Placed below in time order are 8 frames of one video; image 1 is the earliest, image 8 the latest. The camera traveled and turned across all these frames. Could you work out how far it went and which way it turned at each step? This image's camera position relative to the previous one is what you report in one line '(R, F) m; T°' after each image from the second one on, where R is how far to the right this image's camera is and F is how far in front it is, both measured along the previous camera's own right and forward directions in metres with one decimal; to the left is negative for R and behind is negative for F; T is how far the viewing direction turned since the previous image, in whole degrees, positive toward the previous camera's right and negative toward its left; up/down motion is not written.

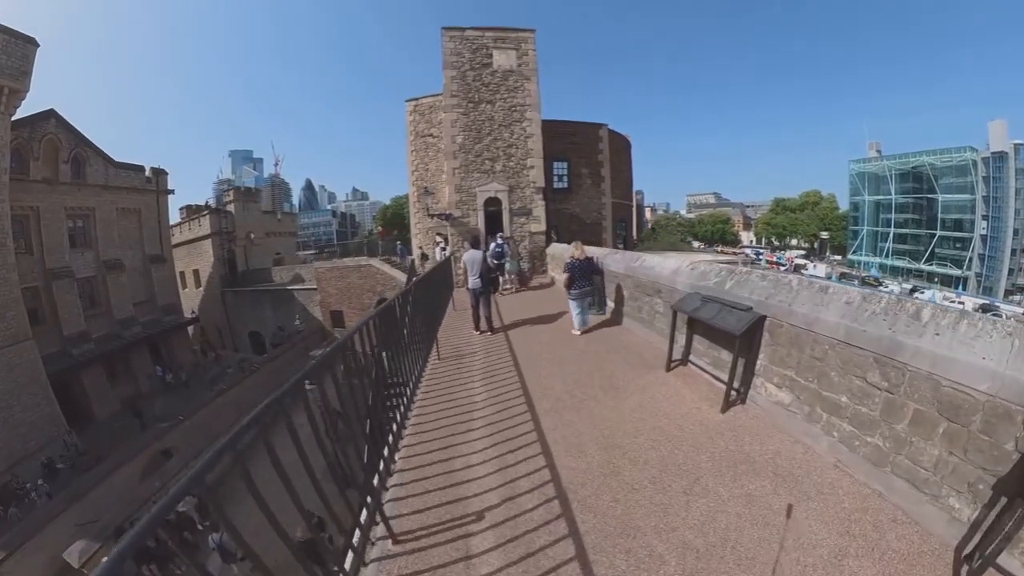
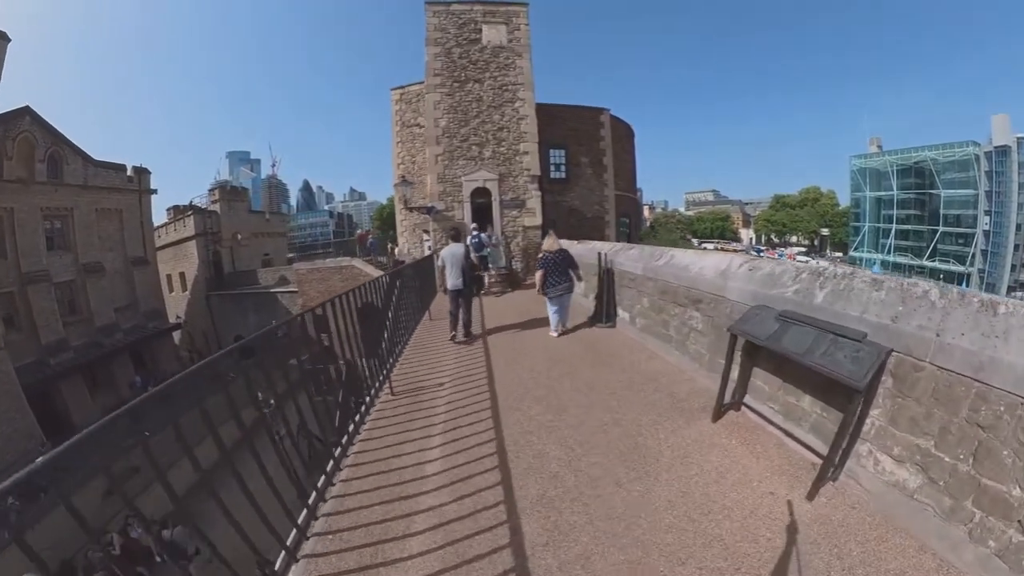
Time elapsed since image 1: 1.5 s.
(+0.2, +1.7) m; 0°
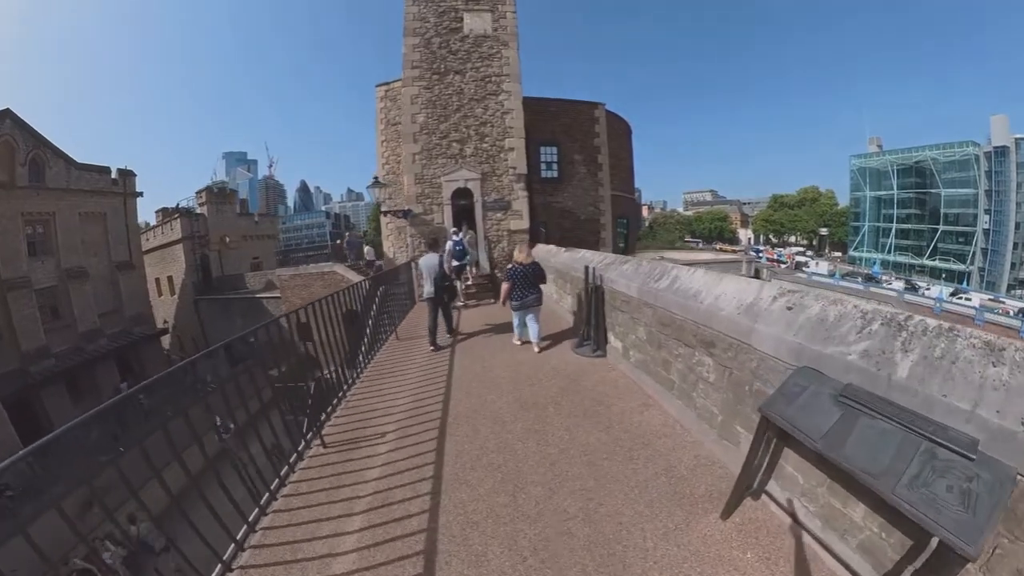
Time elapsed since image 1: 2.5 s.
(+0.3, +1.0) m; 0°
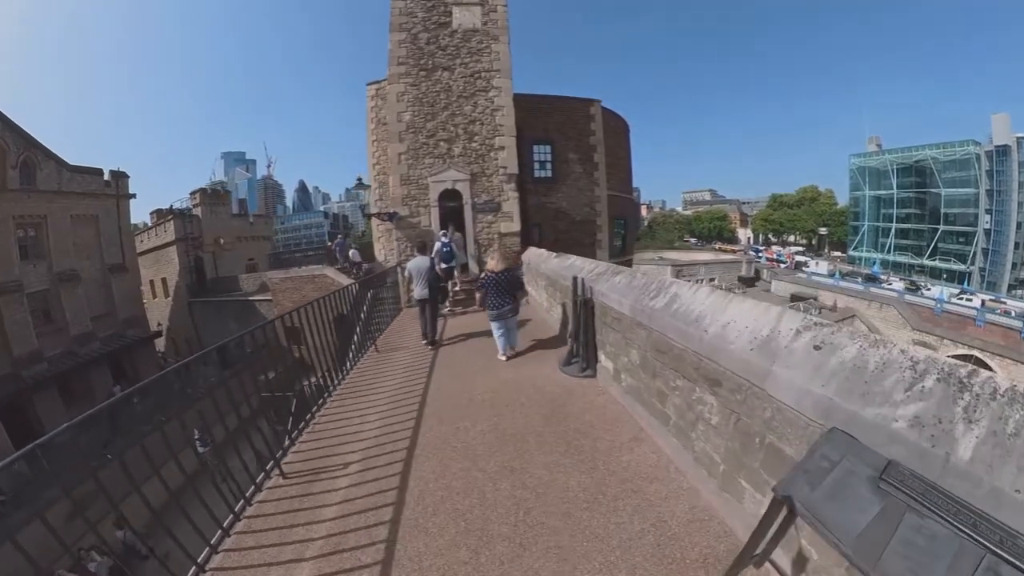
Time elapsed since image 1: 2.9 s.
(+0.2, +0.5) m; 0°
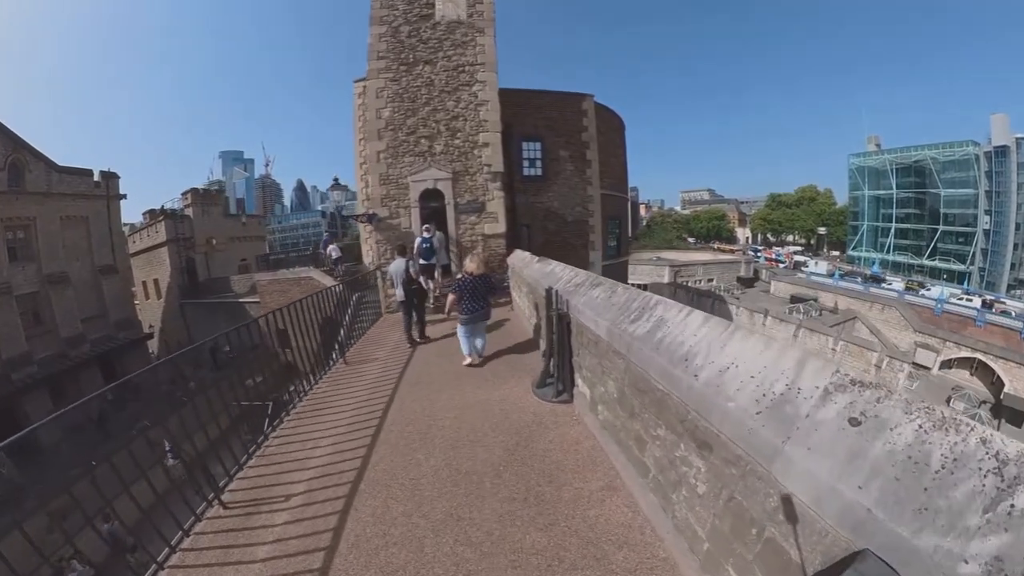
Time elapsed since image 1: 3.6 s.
(+0.3, +0.6) m; 0°
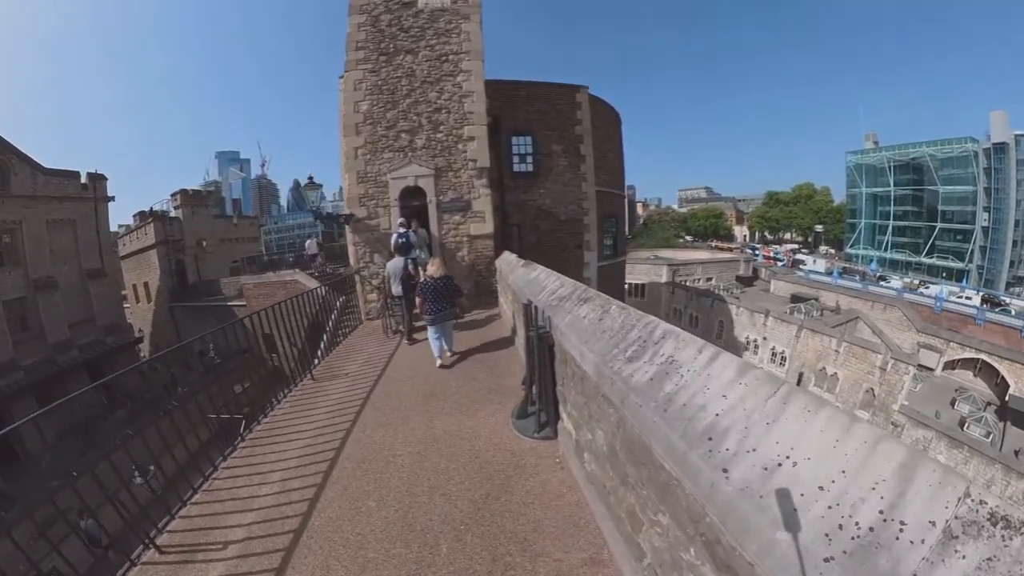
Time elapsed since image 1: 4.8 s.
(+0.2, +0.7) m; 0°
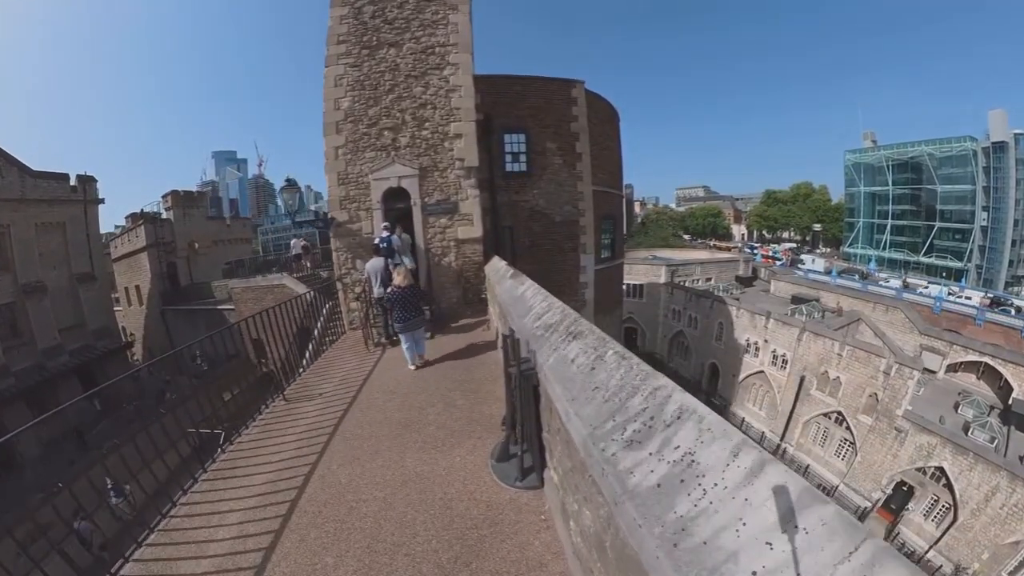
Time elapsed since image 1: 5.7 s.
(+0.1, +0.5) m; 0°
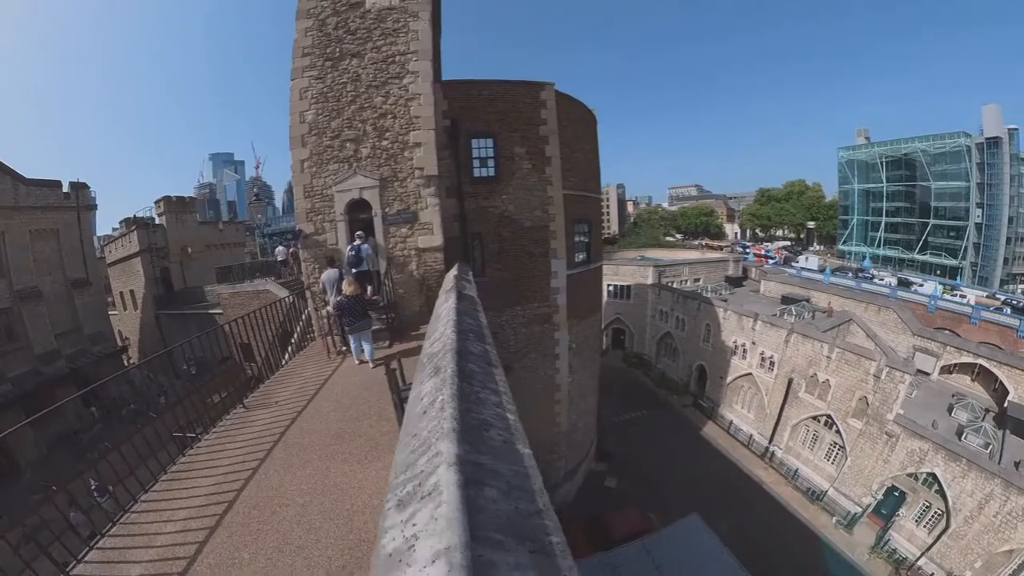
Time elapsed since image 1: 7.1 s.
(+0.7, -0.1) m; 0°
